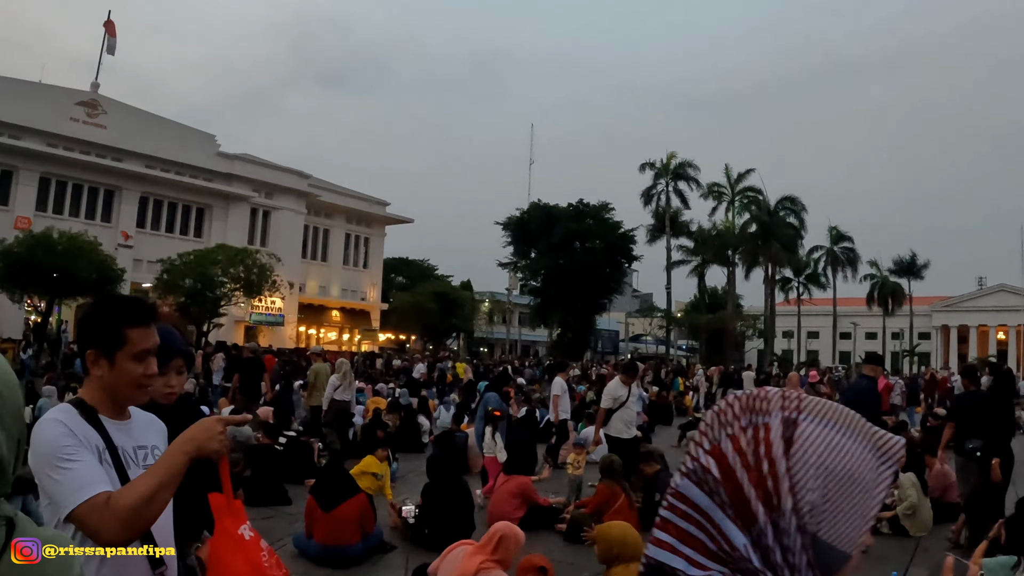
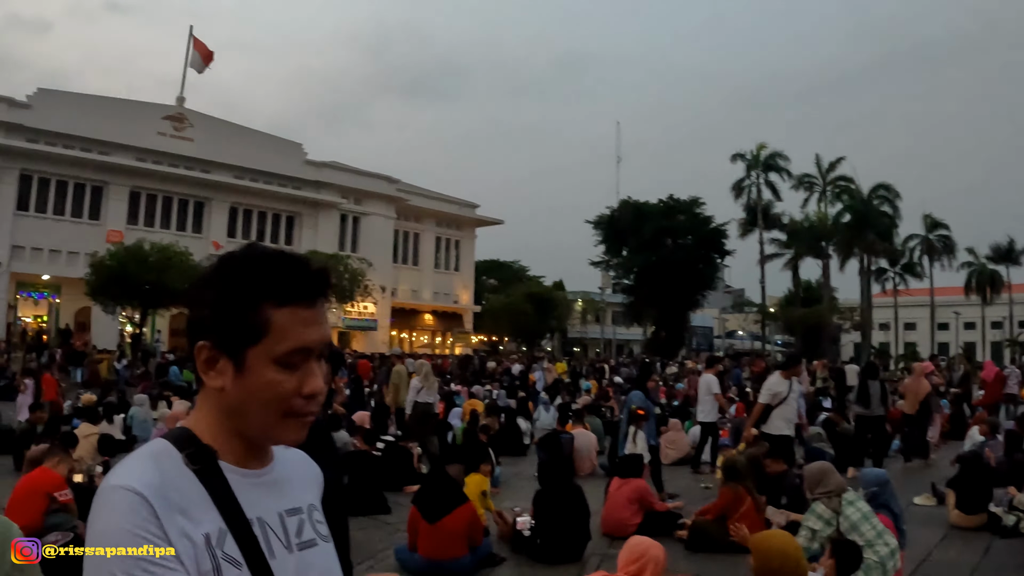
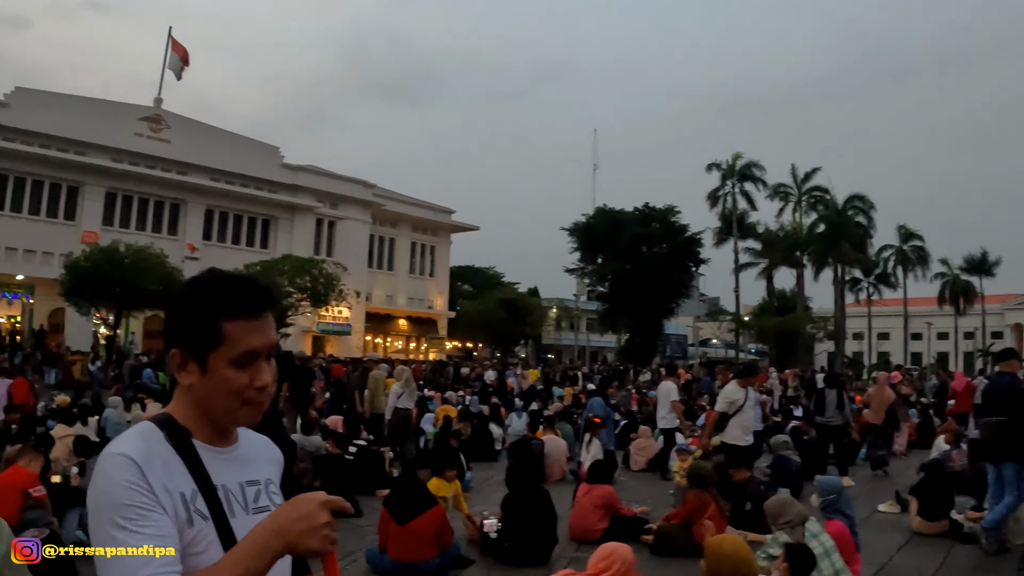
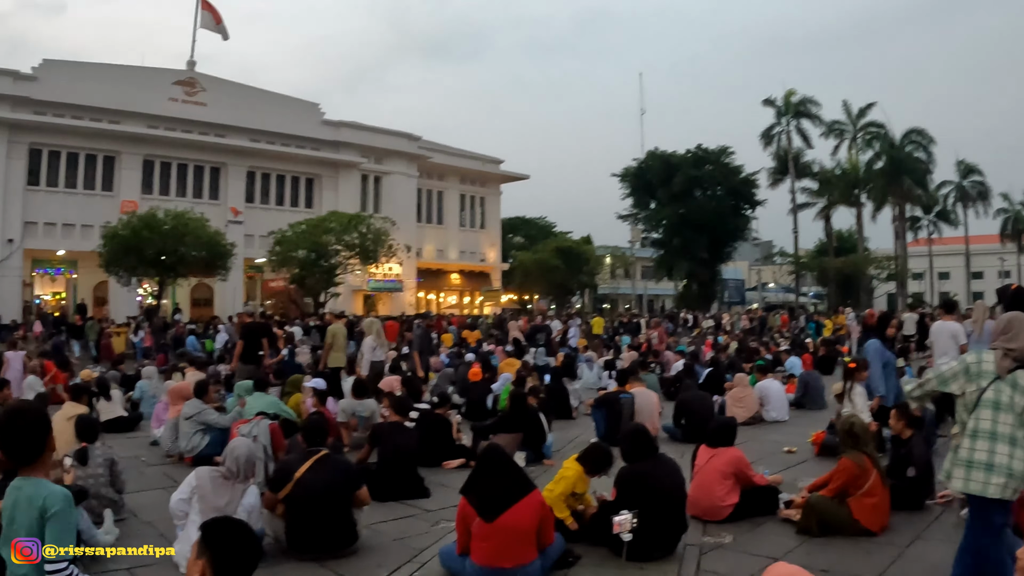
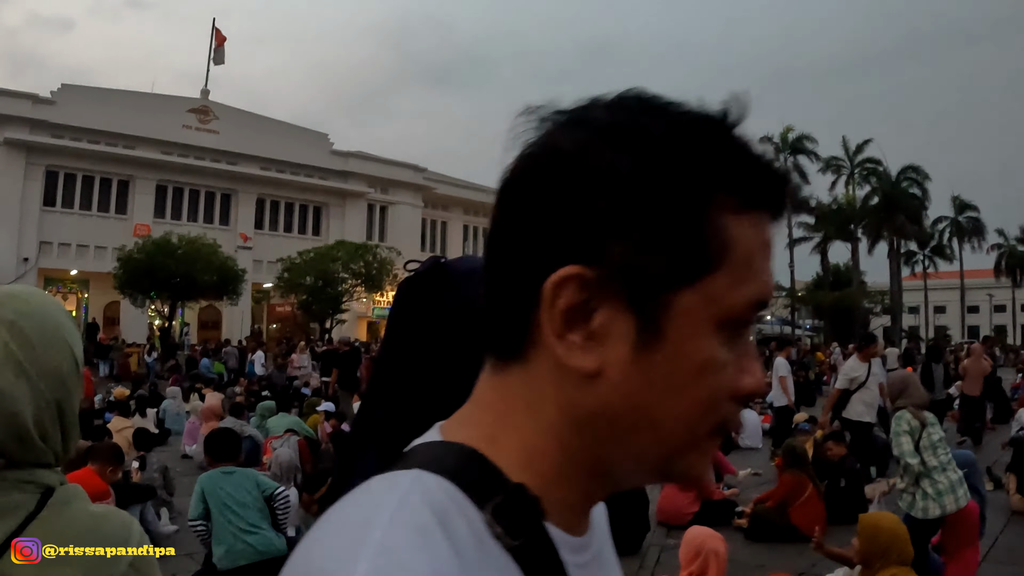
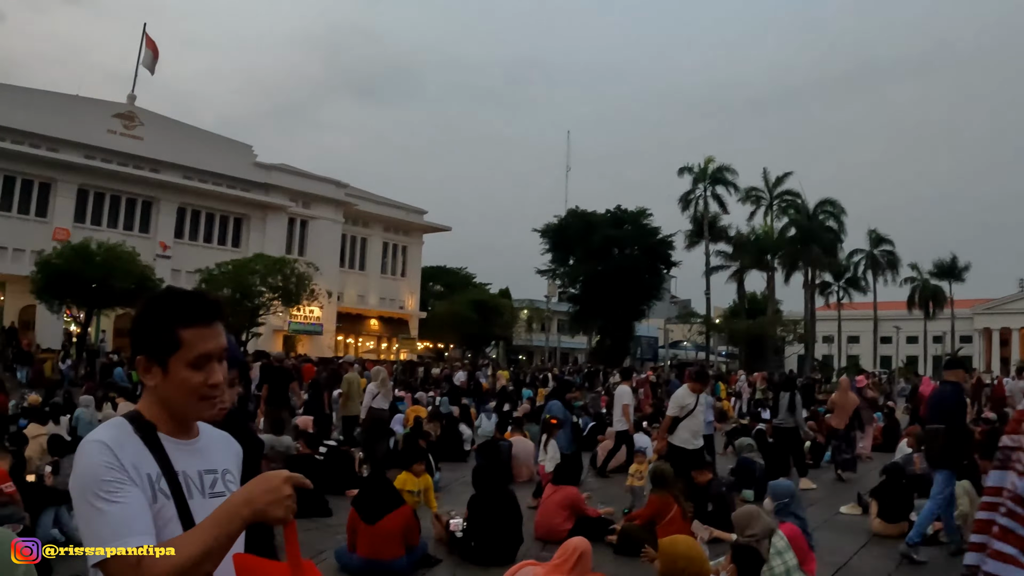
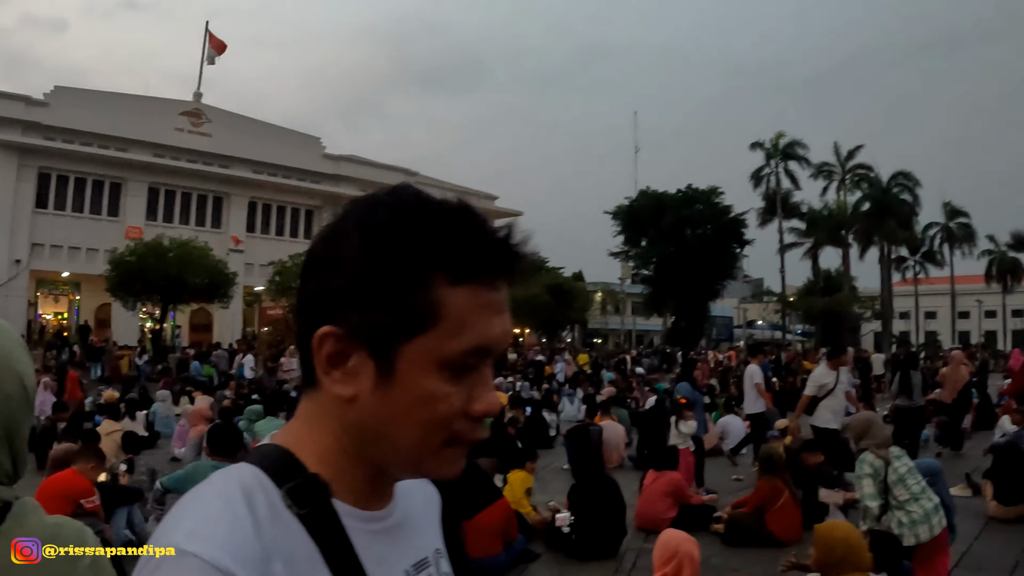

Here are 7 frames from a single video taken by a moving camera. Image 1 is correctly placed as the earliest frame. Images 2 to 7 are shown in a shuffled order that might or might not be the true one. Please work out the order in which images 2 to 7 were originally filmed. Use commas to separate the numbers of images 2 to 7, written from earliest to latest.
6, 3, 2, 7, 5, 4
